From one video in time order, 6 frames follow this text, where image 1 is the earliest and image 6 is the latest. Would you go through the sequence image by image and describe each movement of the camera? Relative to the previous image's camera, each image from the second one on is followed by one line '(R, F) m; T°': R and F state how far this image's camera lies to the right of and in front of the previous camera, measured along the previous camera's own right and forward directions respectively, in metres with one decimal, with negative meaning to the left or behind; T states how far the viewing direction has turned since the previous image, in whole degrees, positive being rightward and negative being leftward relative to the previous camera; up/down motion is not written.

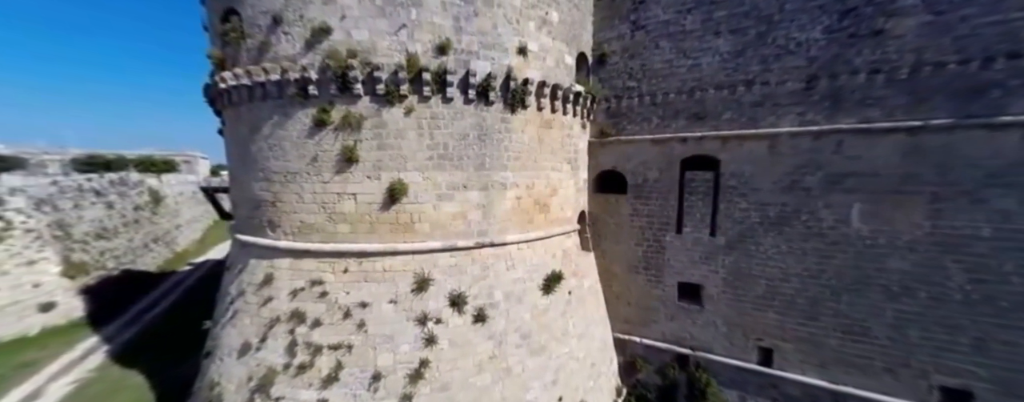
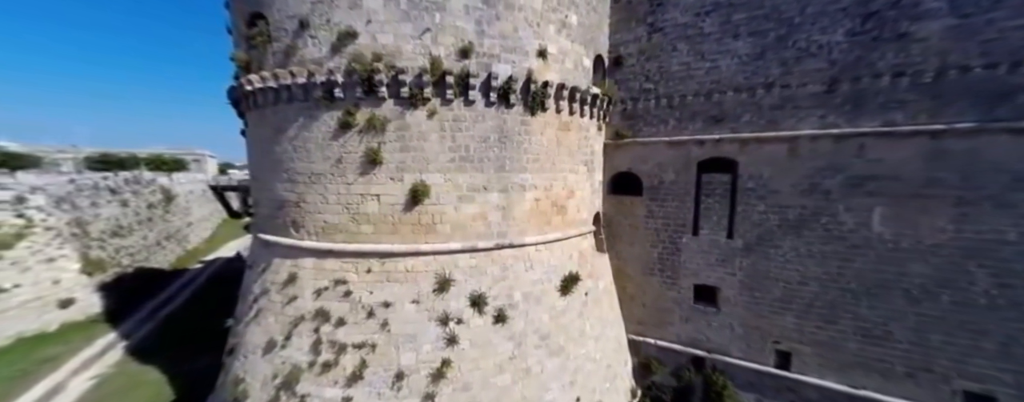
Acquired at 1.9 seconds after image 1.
(-0.3, -0.1) m; -1°
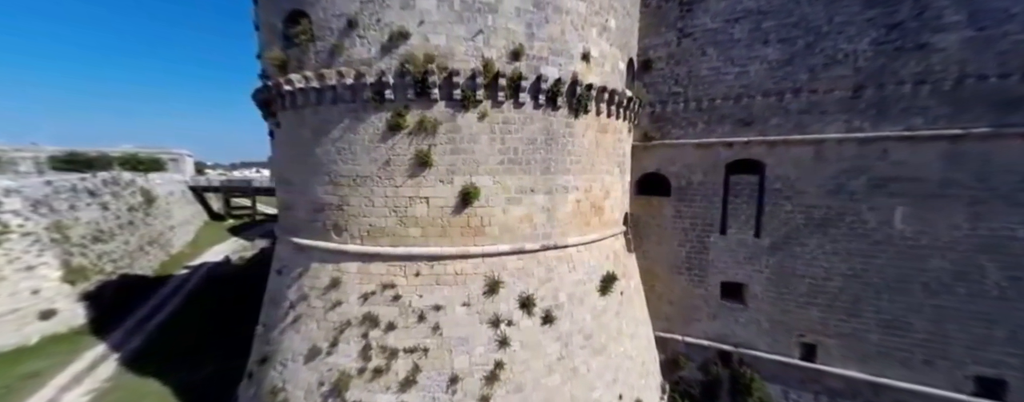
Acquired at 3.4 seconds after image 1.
(-1.0, 0.0) m; +3°
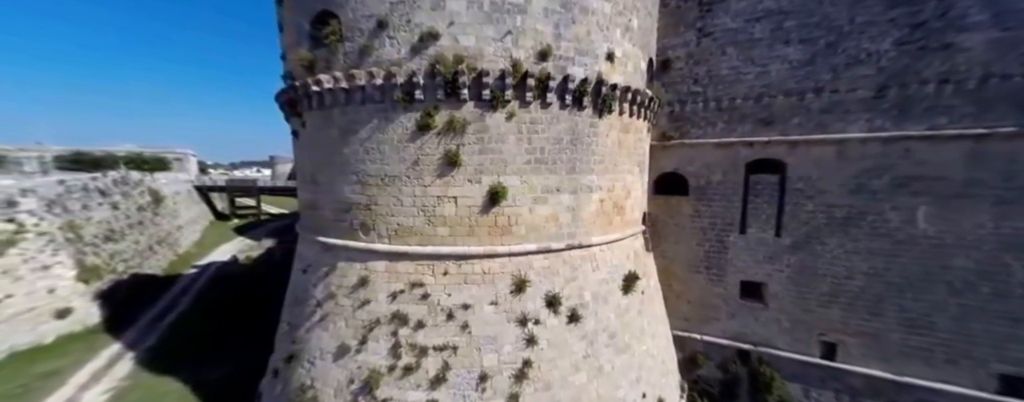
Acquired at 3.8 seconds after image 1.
(-0.4, 0.0) m; 0°
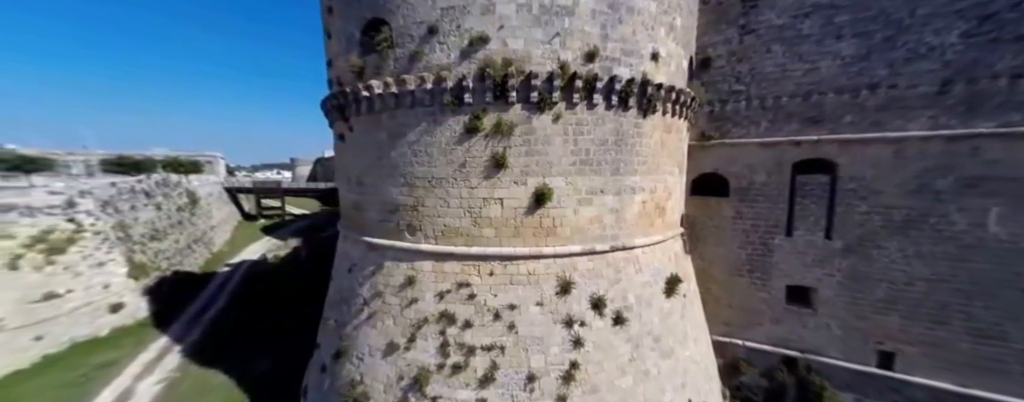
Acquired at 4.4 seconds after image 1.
(-0.5, 0.0) m; -3°
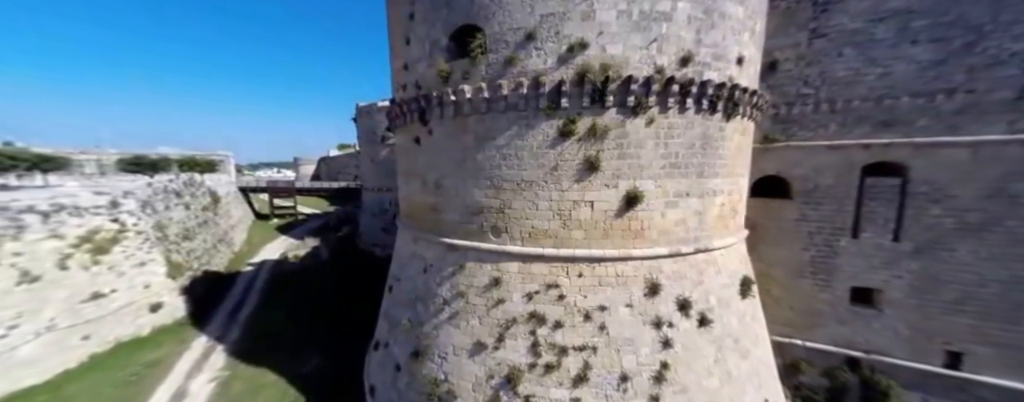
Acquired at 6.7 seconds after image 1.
(-1.4, -0.1) m; 0°
